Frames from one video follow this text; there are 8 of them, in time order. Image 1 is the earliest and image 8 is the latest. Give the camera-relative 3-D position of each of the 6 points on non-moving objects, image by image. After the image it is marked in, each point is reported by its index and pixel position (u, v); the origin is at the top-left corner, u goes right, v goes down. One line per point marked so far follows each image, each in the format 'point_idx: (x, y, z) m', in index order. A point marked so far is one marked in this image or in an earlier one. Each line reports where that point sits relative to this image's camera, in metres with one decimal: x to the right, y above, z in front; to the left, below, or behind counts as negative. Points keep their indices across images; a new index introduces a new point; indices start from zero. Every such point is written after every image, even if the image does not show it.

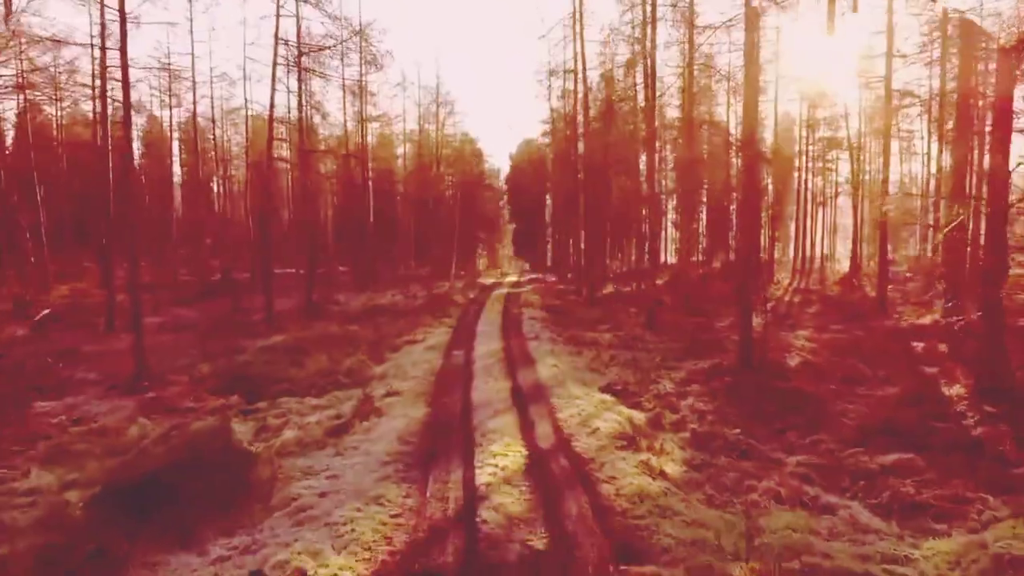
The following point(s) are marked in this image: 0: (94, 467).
0: (-5.2, -2.2, +7.3) m
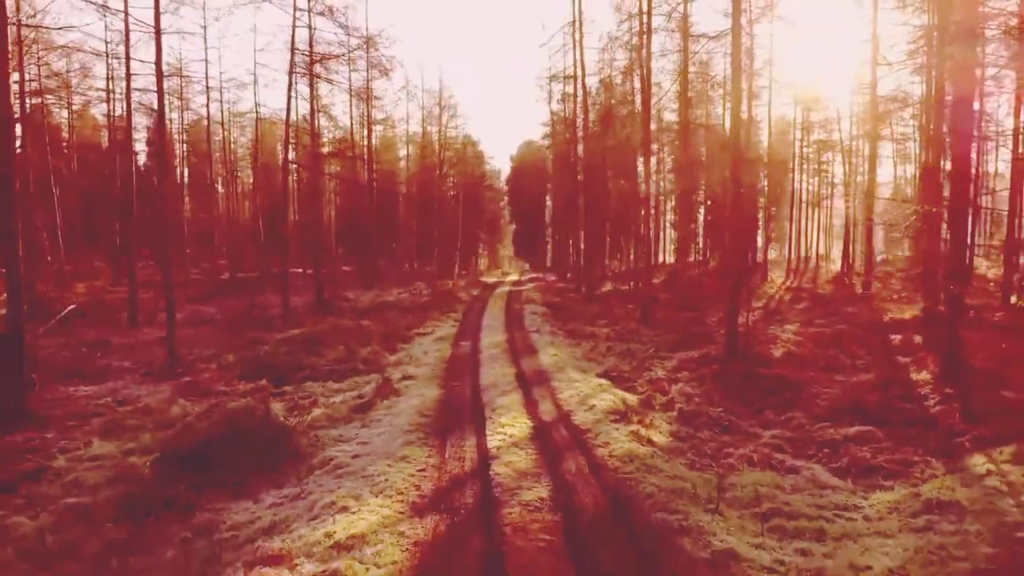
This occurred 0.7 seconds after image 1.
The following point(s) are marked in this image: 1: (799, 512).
0: (-5.1, -2.1, +8.2) m
1: (+2.8, -2.2, +5.8) m
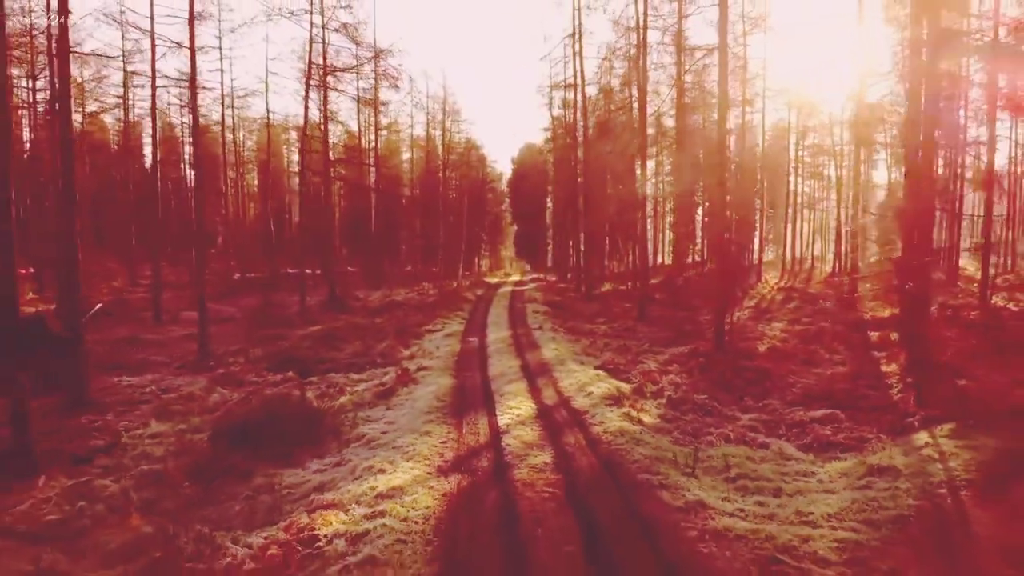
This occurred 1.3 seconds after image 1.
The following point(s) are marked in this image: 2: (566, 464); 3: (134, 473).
0: (-5.0, -2.1, +9.3) m
1: (+2.9, -2.2, +6.9) m
2: (+0.6, -2.0, +6.7) m
3: (-4.7, -2.3, +7.3) m
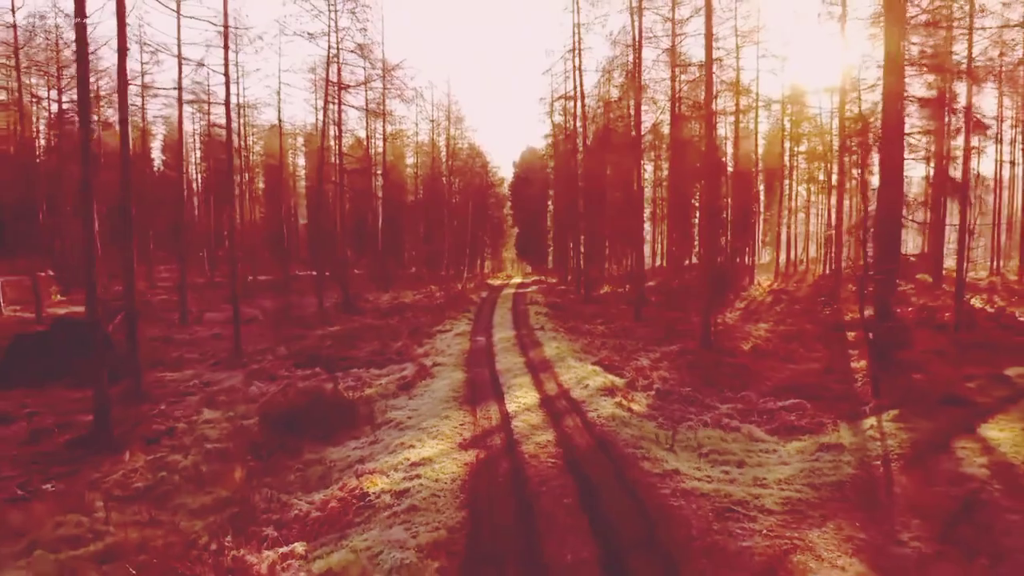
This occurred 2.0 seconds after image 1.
0: (-4.8, -2.2, +10.6) m
1: (+3.0, -2.3, +8.2) m
2: (+0.7, -2.1, +8.0) m
3: (-4.6, -2.4, +8.6) m
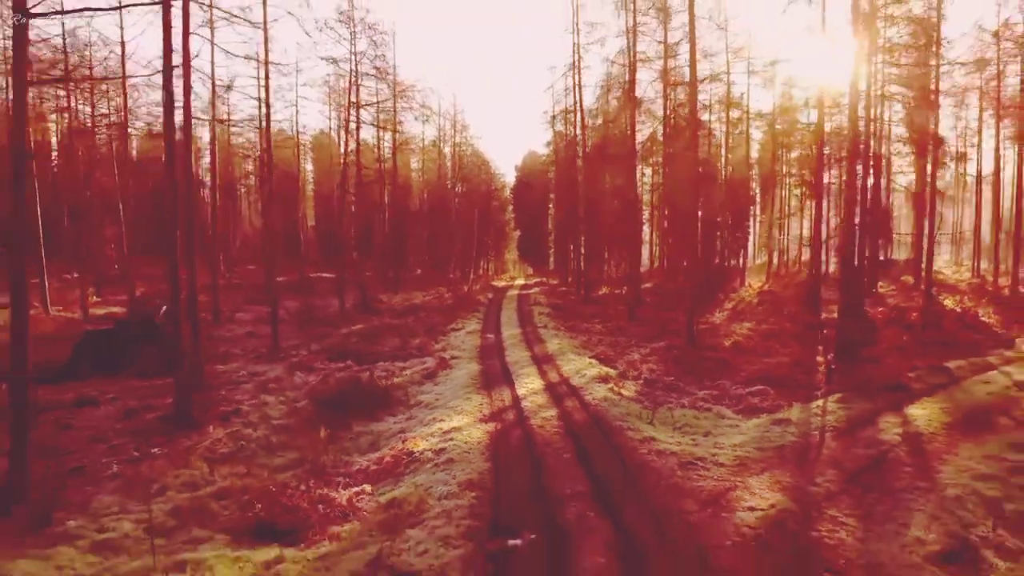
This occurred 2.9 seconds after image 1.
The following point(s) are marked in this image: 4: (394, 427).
0: (-4.7, -2.2, +12.5) m
1: (+3.2, -2.4, +10.1) m
2: (+0.9, -2.2, +9.9) m
3: (-4.4, -2.4, +10.5) m
4: (-2.0, -2.3, +9.9) m
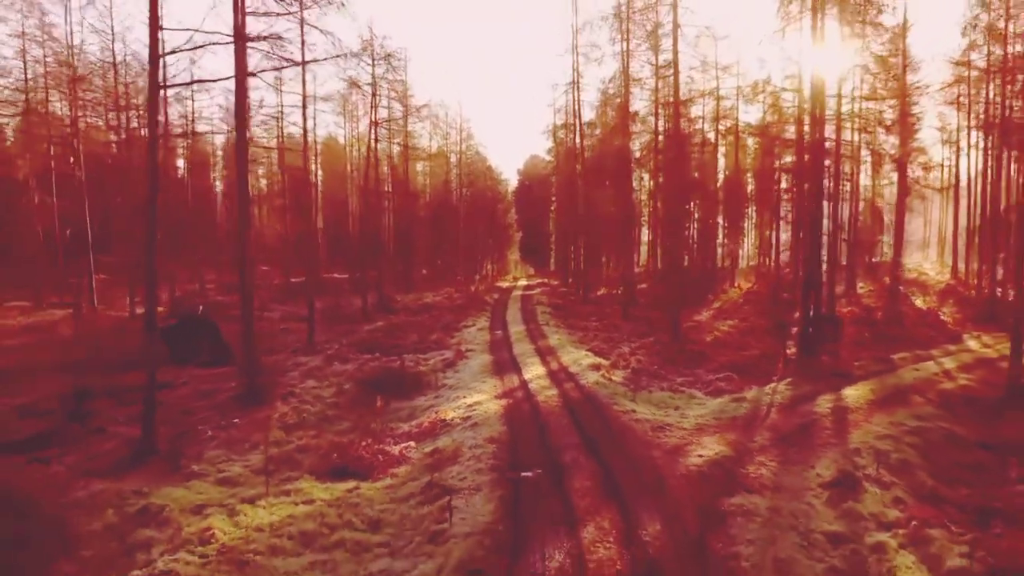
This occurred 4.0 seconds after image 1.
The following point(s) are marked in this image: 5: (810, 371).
0: (-4.5, -2.3, +14.9) m
1: (+3.4, -2.4, +12.5) m
2: (+1.1, -2.2, +12.2) m
3: (-4.2, -2.5, +12.9) m
4: (-1.8, -2.4, +12.3) m
5: (+7.3, -2.0, +14.5) m
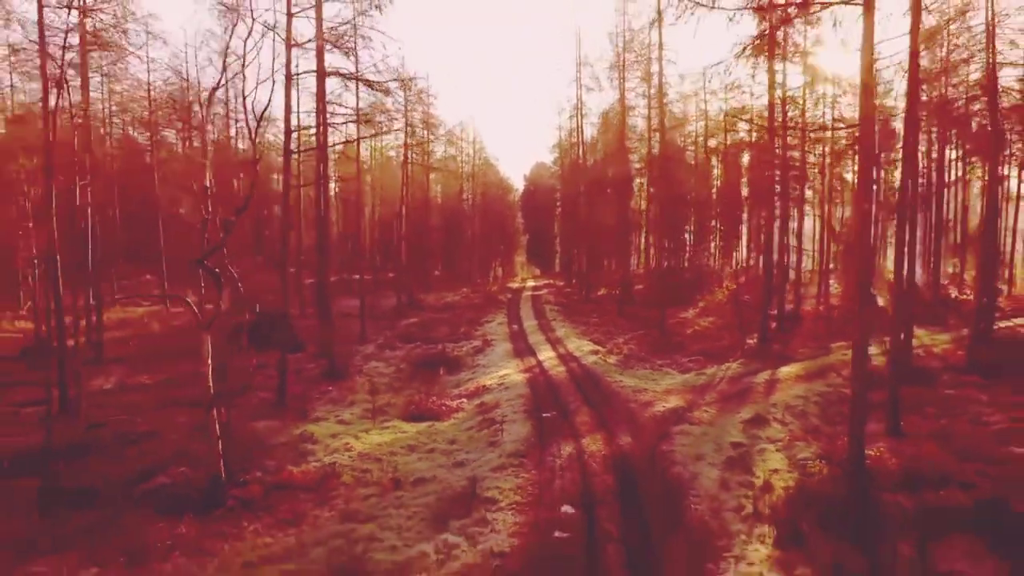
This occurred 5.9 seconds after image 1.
0: (-3.9, -2.4, +19.1) m
1: (+3.9, -2.5, +16.7) m
2: (+1.6, -2.3, +16.5) m
3: (-3.6, -2.6, +17.1) m
4: (-1.3, -2.5, +16.5) m
5: (+7.9, -2.1, +18.6) m
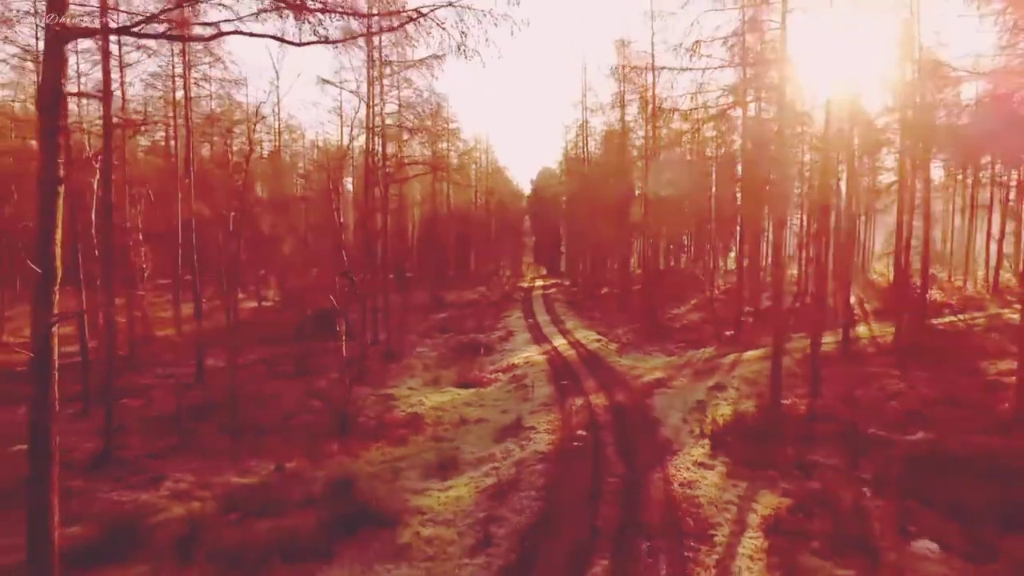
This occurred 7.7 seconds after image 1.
0: (-3.2, -2.4, +23.6) m
1: (+4.7, -2.5, +21.1) m
2: (+2.4, -2.3, +20.9) m
3: (-2.9, -2.6, +21.6) m
4: (-0.5, -2.5, +21.0) m
5: (+8.7, -2.1, +23.1) m
